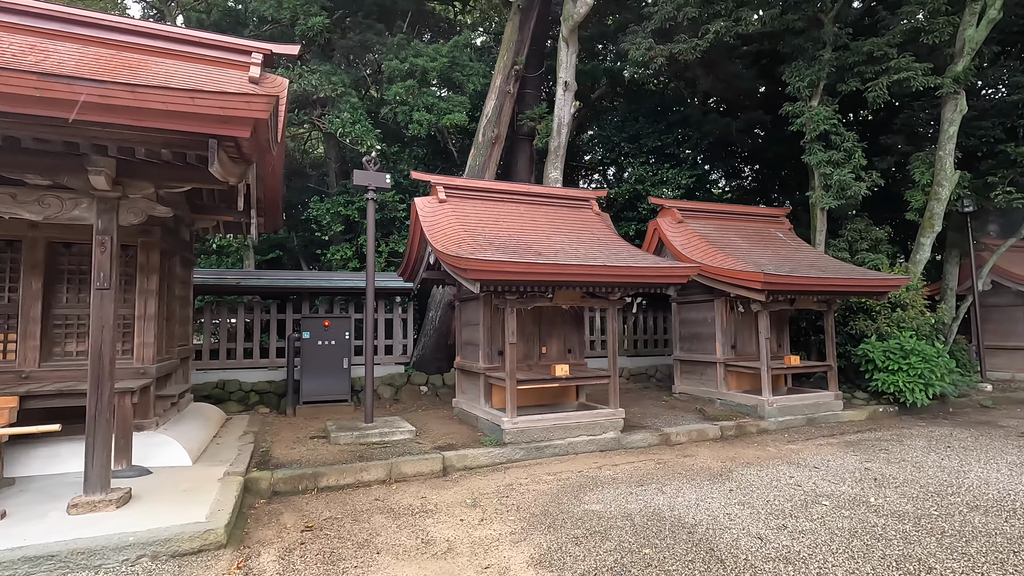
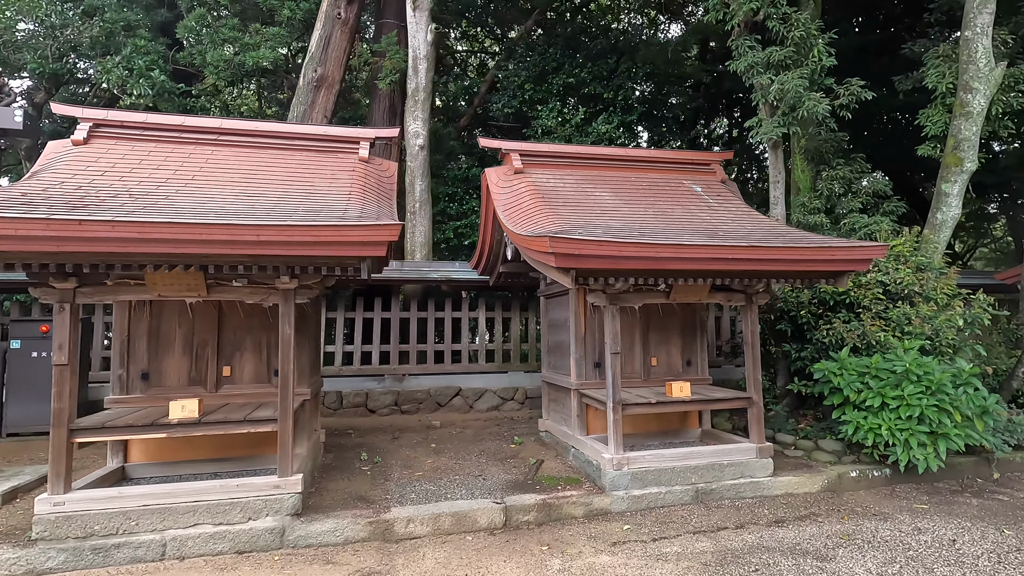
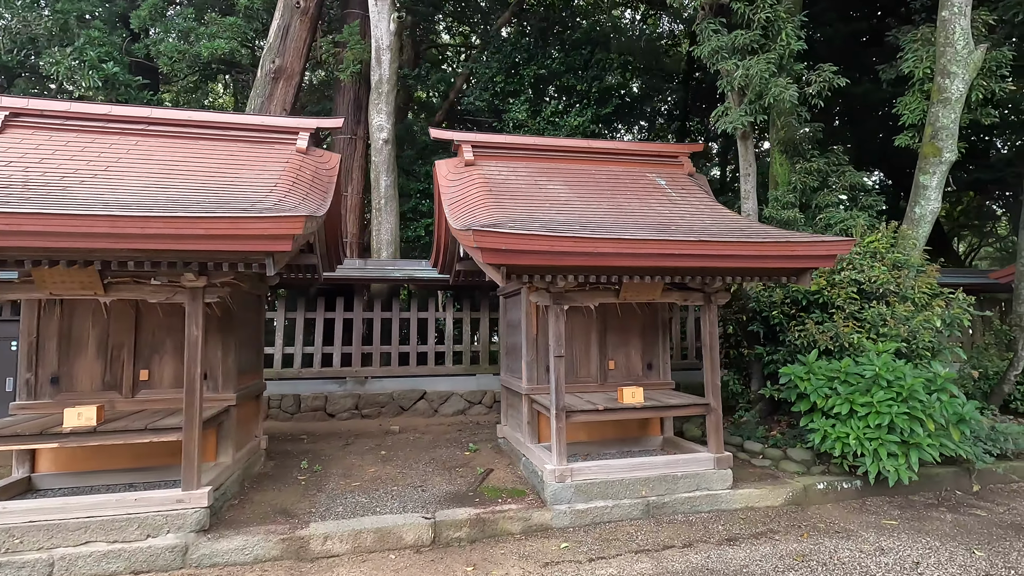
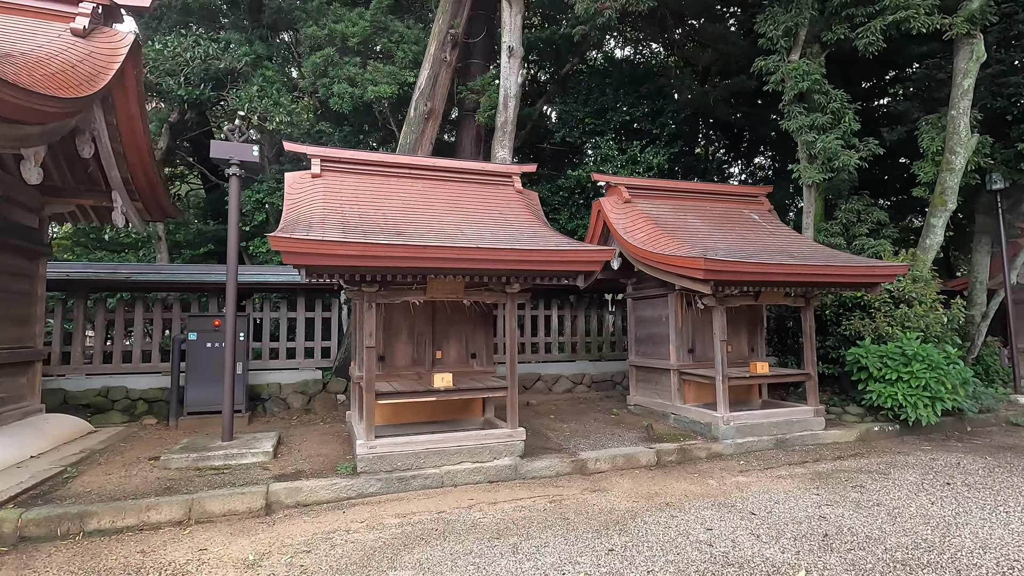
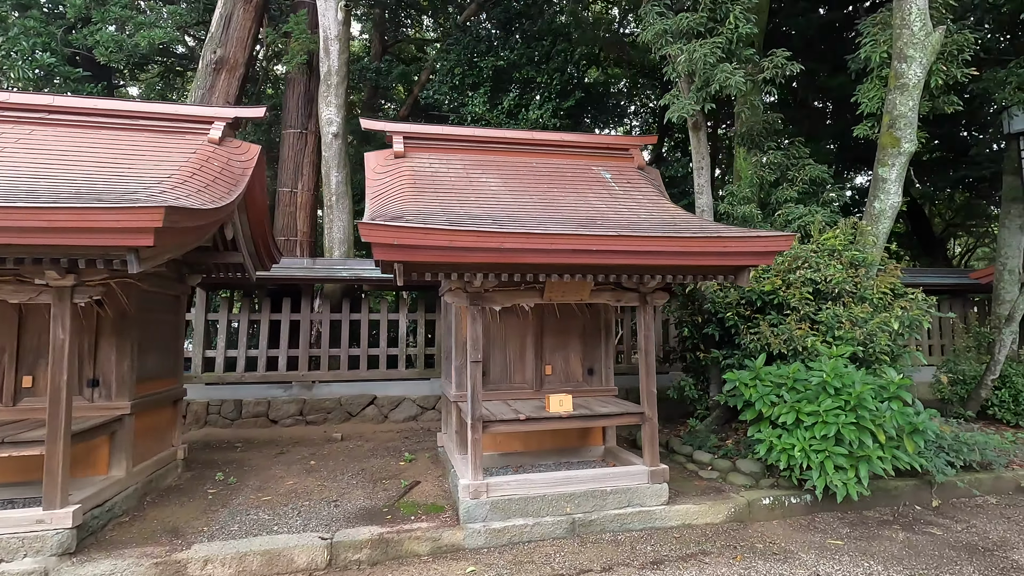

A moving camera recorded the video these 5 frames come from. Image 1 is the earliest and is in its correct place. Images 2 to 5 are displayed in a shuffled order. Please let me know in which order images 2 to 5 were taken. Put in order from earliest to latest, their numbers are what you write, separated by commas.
4, 2, 3, 5
